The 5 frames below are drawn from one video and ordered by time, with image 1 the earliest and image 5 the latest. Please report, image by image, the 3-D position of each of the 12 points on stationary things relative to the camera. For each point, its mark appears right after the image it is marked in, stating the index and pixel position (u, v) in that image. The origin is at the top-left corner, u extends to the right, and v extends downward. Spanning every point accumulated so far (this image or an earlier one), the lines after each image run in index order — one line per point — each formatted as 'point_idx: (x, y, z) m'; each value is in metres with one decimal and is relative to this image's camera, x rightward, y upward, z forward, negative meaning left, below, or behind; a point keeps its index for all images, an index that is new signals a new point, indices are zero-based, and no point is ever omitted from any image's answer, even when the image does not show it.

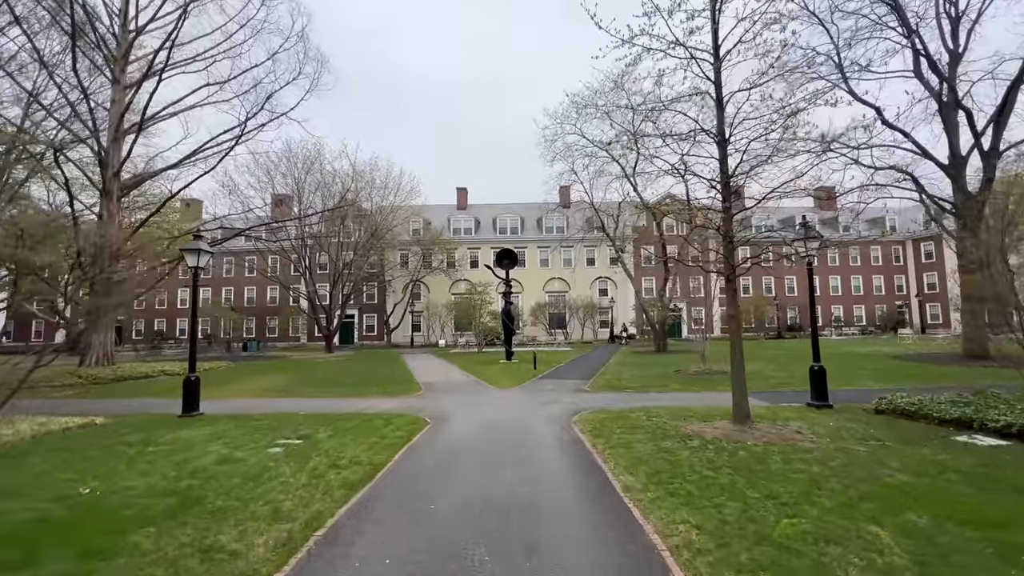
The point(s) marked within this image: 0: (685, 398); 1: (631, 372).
0: (+3.7, -2.4, +12.6) m
1: (+3.7, -2.7, +18.2) m
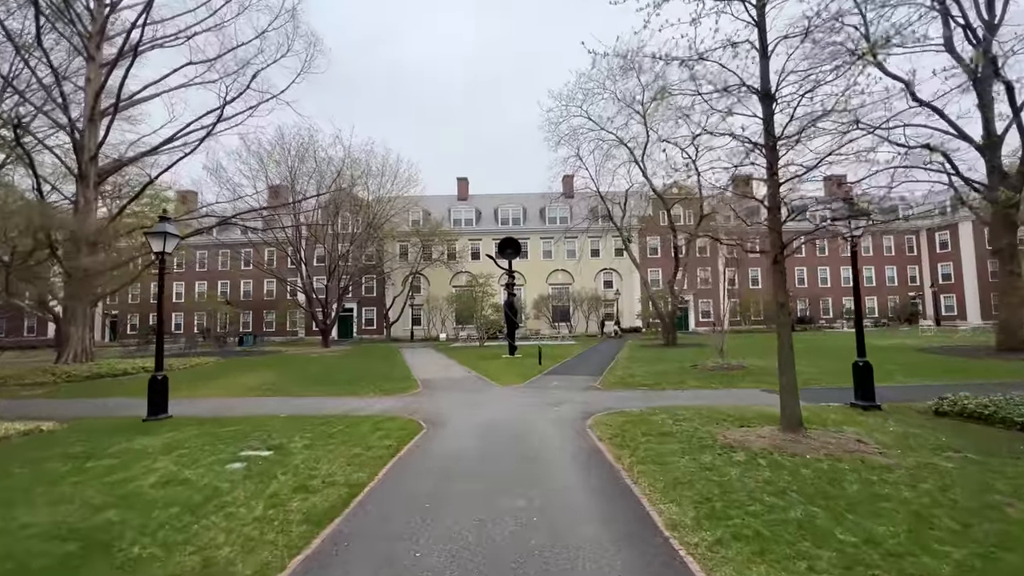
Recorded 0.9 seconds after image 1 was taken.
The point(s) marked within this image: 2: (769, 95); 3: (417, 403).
0: (+3.8, -2.1, +11.4) m
1: (+3.8, -2.3, +17.0) m
2: (+3.1, +2.3, +7.0) m
3: (-2.0, -2.4, +12.1) m
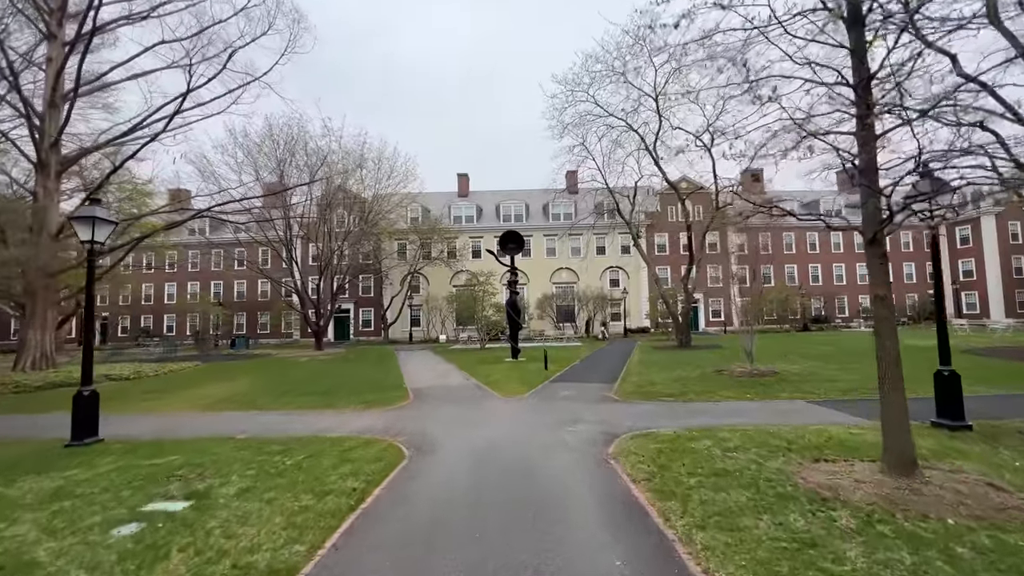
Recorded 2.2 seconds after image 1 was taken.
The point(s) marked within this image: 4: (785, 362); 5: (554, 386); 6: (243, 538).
0: (+3.9, -2.0, +9.6) m
1: (+3.9, -2.2, +15.2) m
2: (+3.1, +2.4, +5.2) m
3: (-1.9, -2.3, +10.3) m
4: (+7.6, -2.1, +16.3) m
5: (+1.0, -2.3, +13.8) m
6: (-1.9, -1.8, +4.2) m
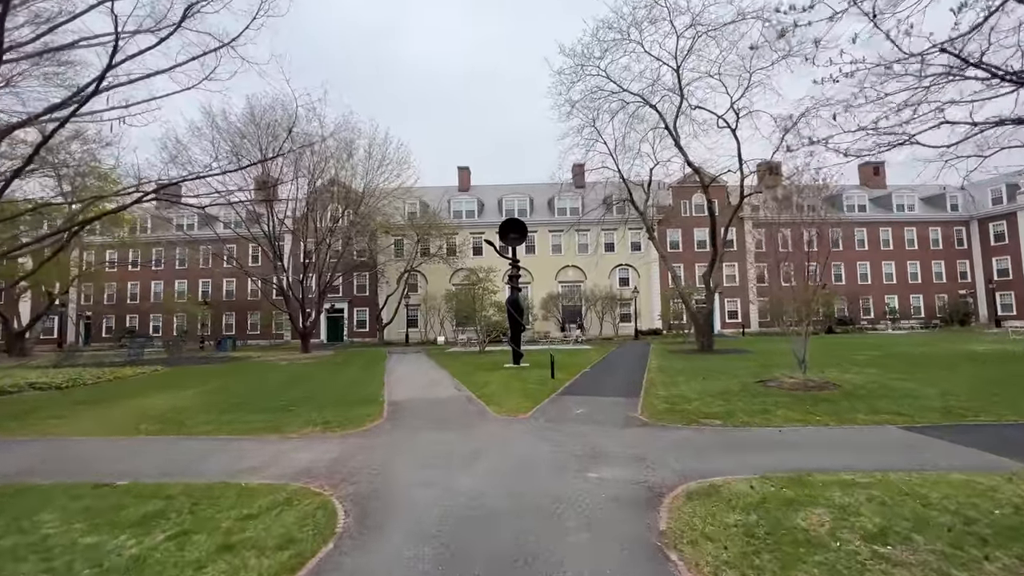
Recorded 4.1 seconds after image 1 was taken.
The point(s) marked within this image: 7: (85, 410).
0: (+3.8, -1.9, +6.9) m
1: (+3.9, -2.1, +12.5) m
2: (+3.0, +2.6, +2.6) m
3: (-1.9, -2.1, +7.7) m
4: (+7.6, -1.9, +13.6) m
5: (+1.0, -2.2, +11.2) m
6: (-2.0, -1.6, +1.5) m
7: (-8.7, -2.5, +11.8) m
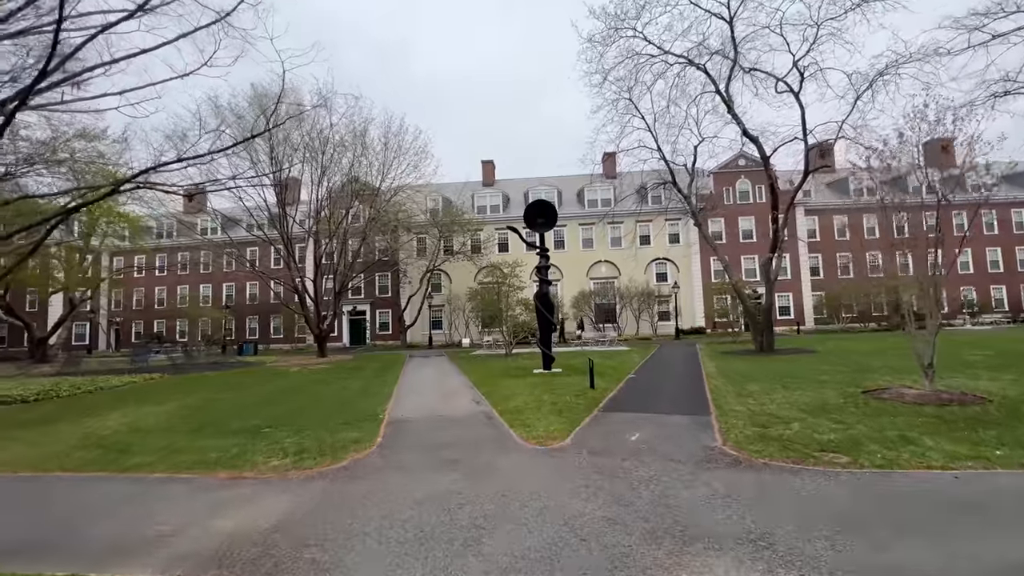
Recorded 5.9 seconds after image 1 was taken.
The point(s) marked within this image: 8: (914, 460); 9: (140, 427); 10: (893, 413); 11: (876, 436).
0: (+4.1, -1.6, +4.1) m
1: (+4.4, -1.8, +9.7) m
2: (+3.0, +2.9, -0.2) m
3: (-1.6, -2.0, +5.1) m
4: (+8.2, -1.6, +10.6) m
5: (+1.4, -1.9, +8.5) m
6: (-2.0, -1.4, -1.0) m
7: (-8.2, -2.4, +9.6) m
8: (+4.1, -1.7, +5.9) m
9: (-6.4, -2.3, +9.7) m
10: (+5.2, -1.7, +8.1) m
11: (+4.2, -1.7, +6.8) m
